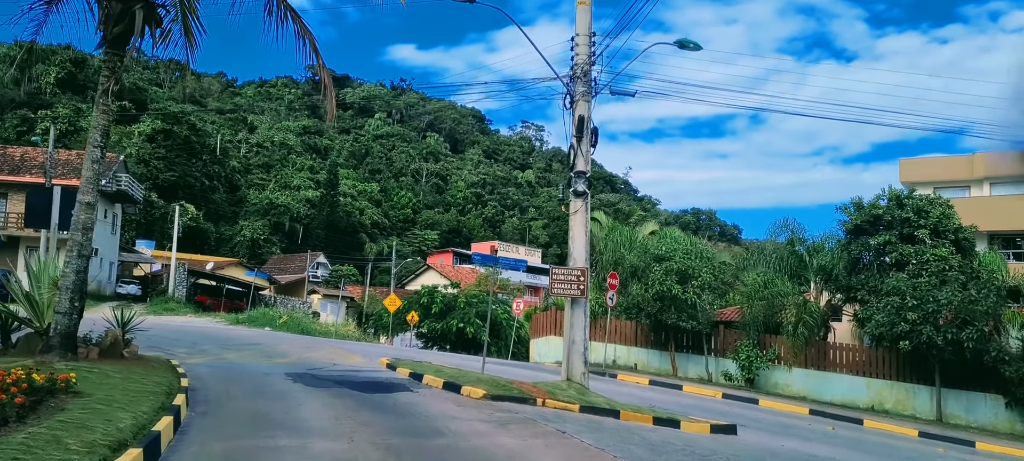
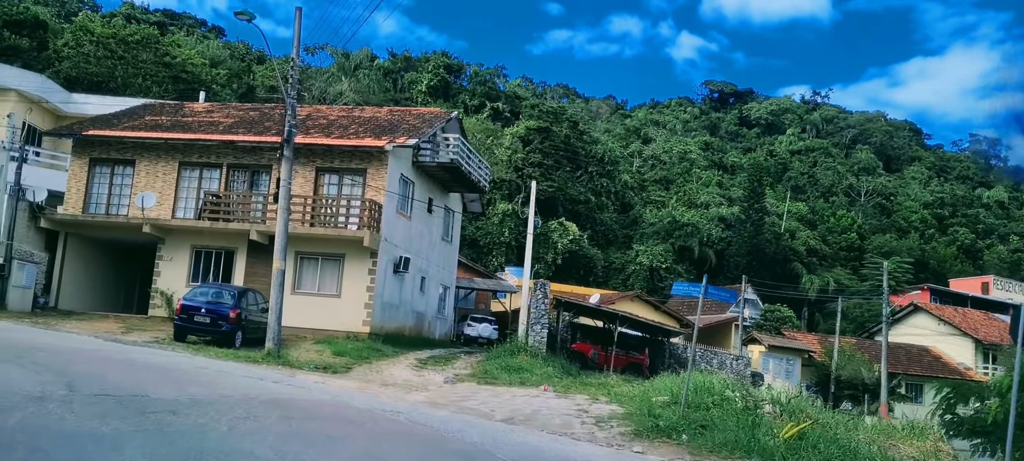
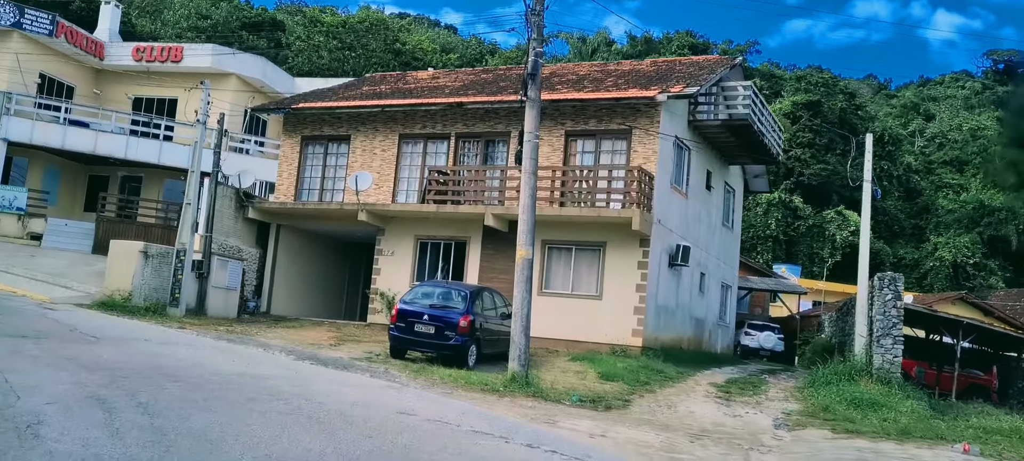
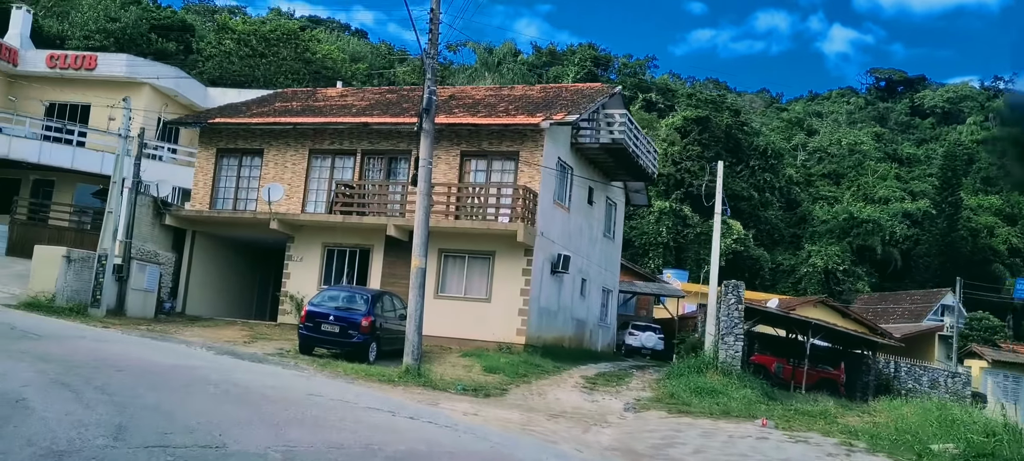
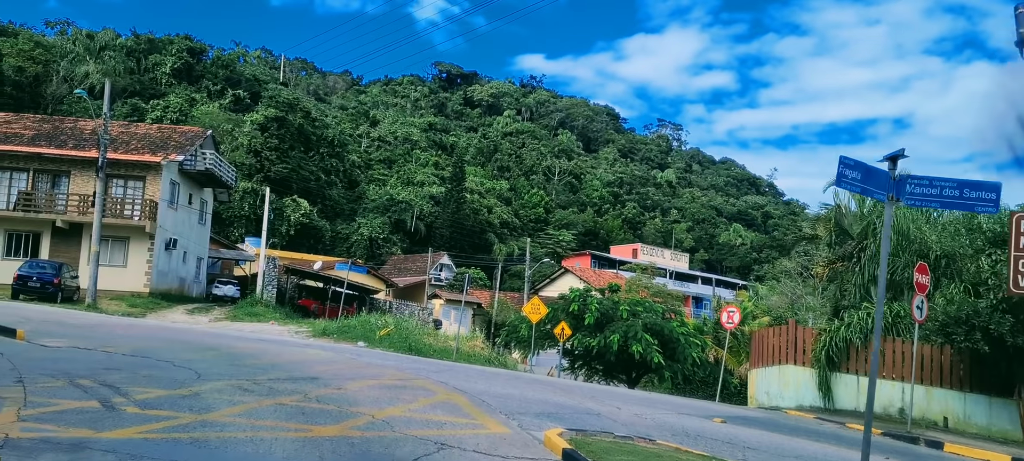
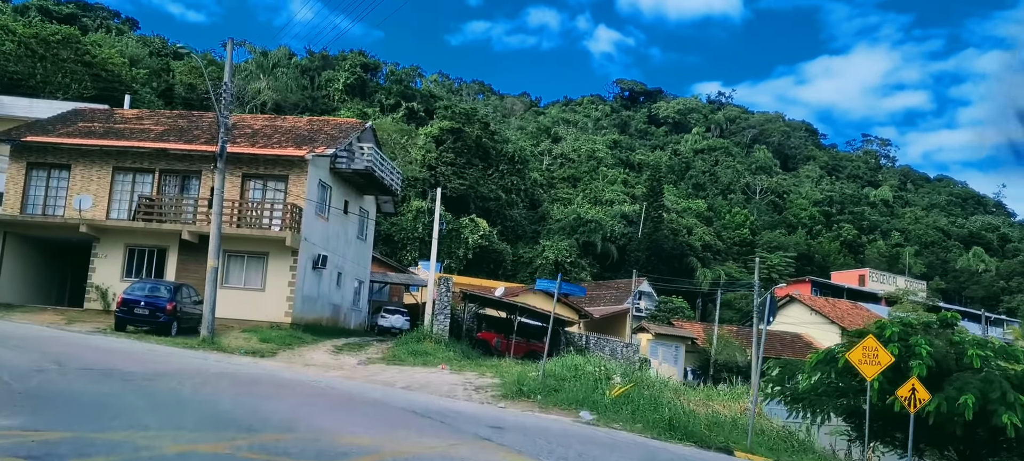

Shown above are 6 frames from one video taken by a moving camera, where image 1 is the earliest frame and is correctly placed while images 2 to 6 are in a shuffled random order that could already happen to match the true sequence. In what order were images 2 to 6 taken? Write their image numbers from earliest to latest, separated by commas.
5, 6, 2, 4, 3
